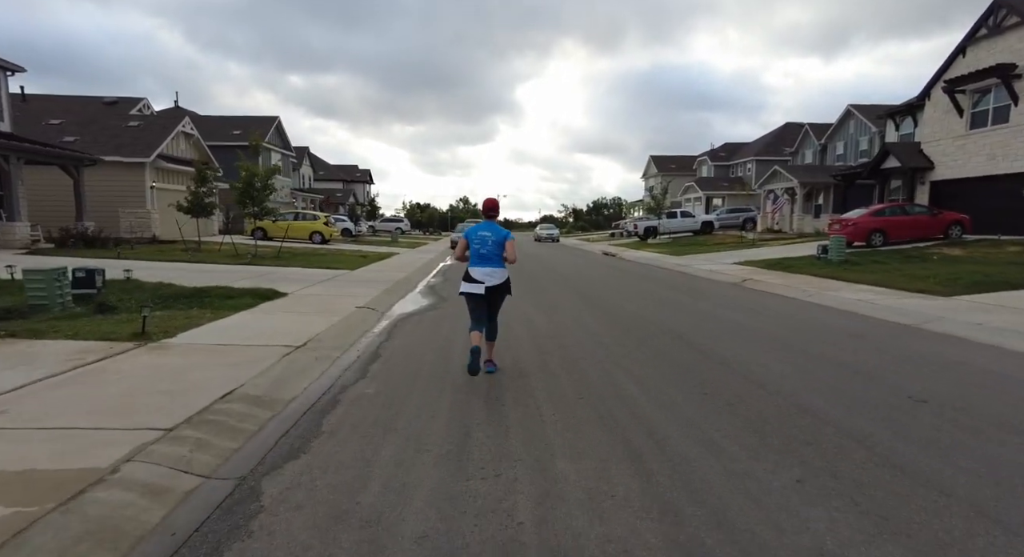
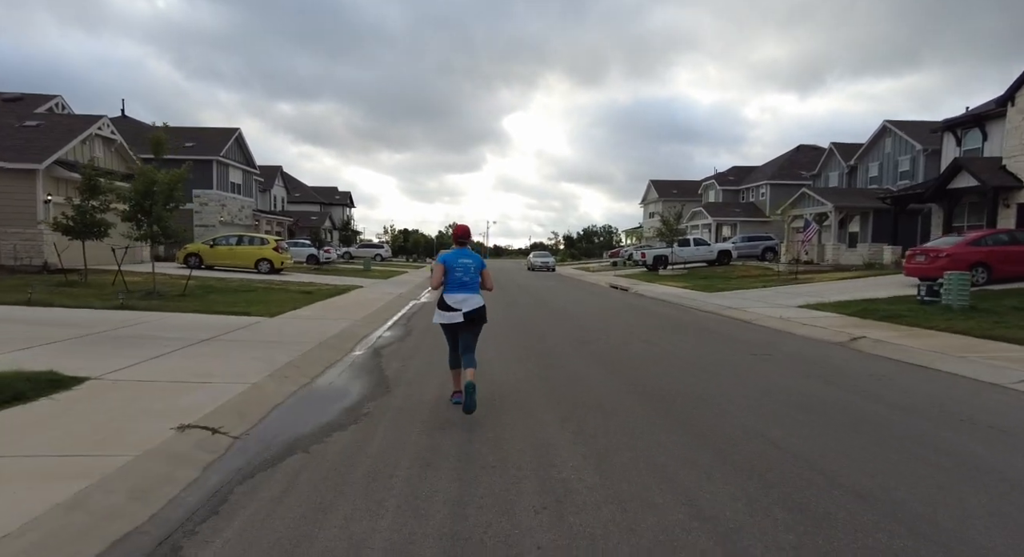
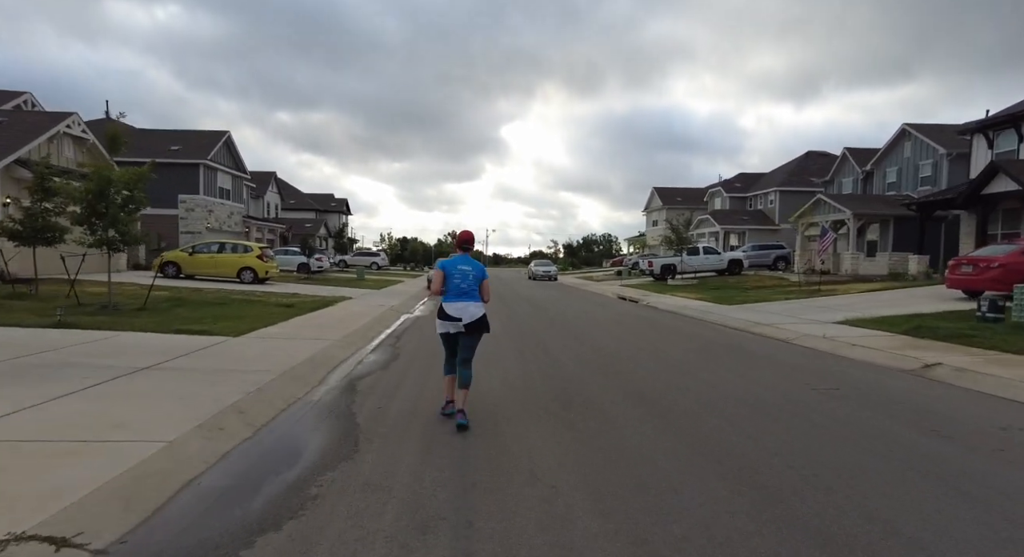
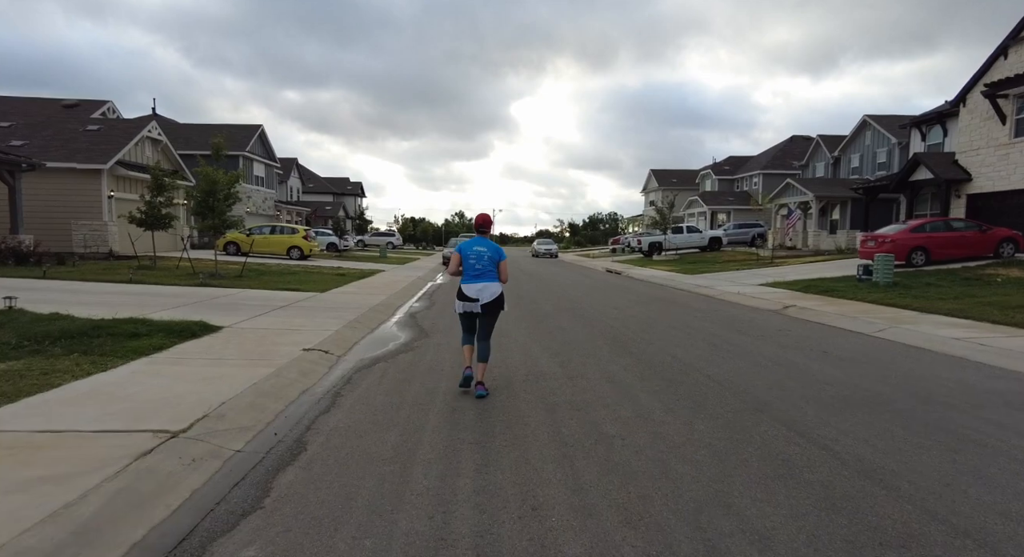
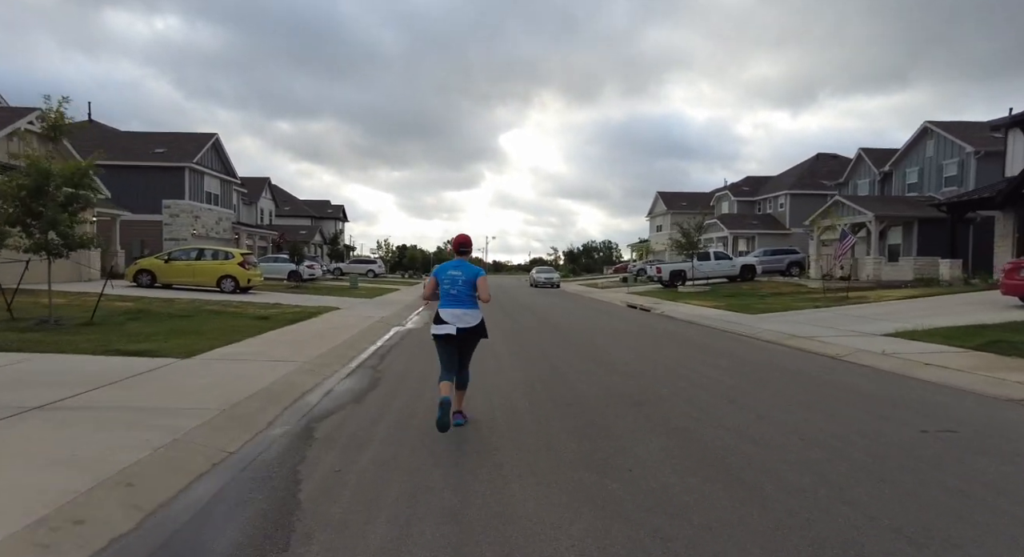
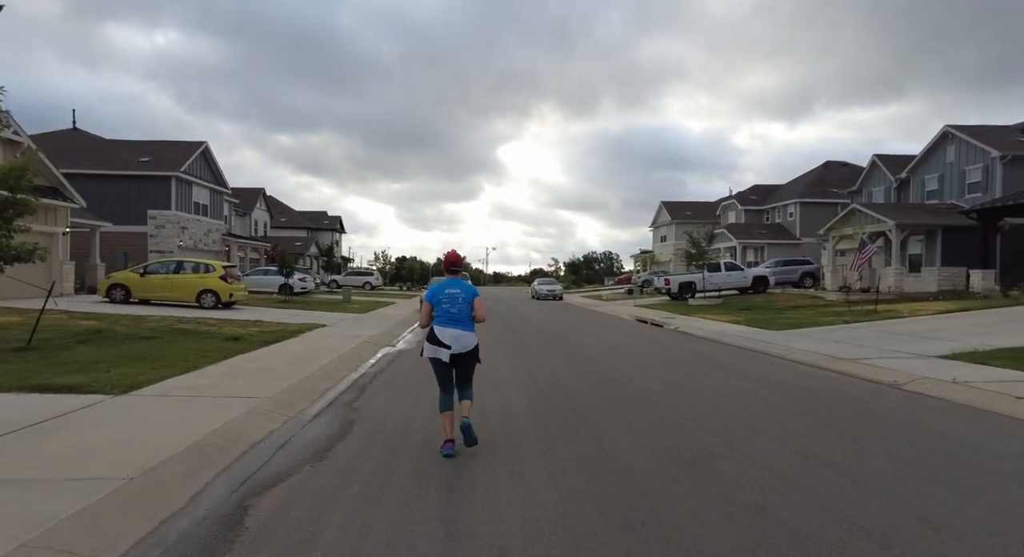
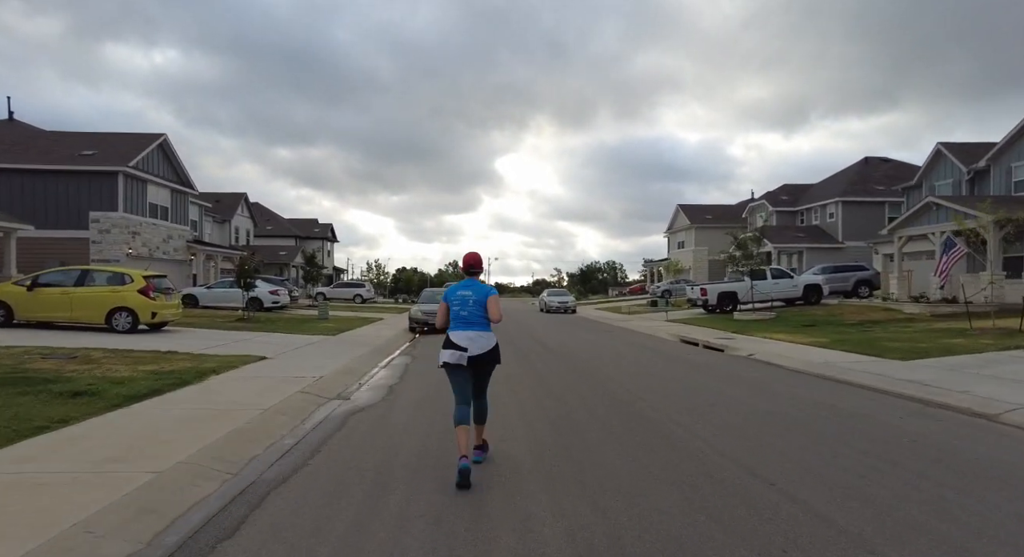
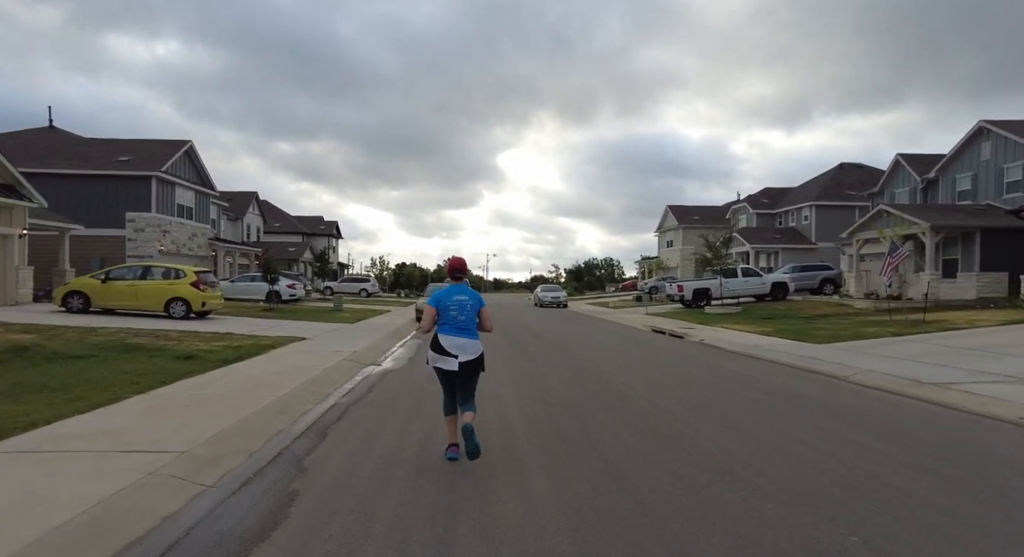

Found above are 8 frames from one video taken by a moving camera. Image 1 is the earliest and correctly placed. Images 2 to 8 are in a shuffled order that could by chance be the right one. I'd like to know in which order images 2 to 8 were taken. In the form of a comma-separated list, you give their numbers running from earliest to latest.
4, 2, 3, 5, 6, 8, 7
